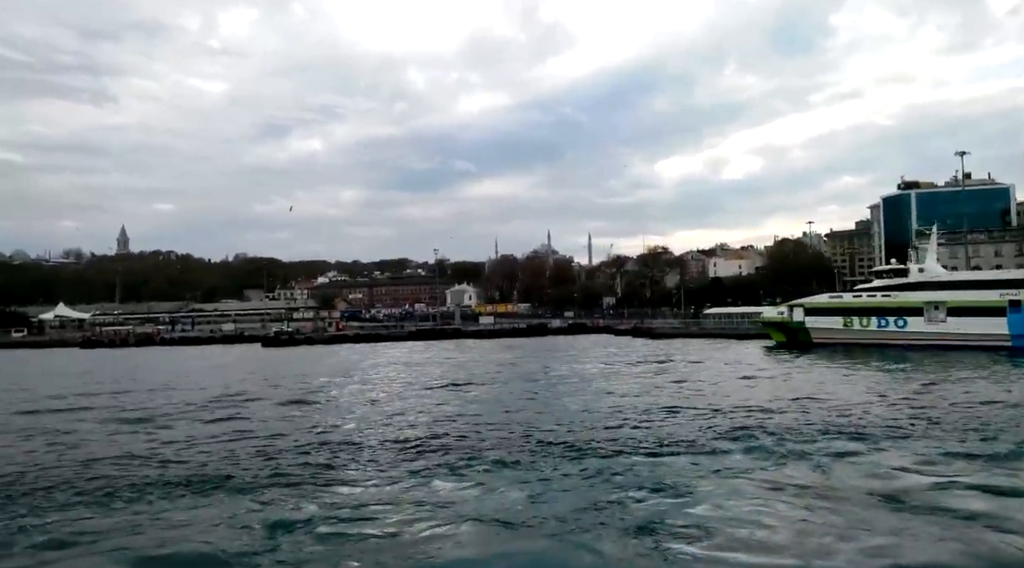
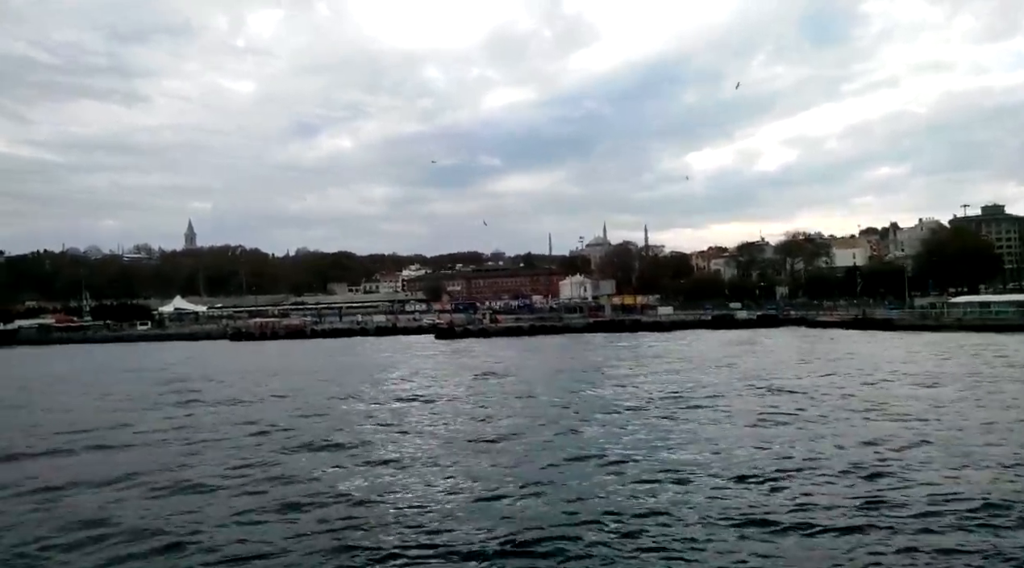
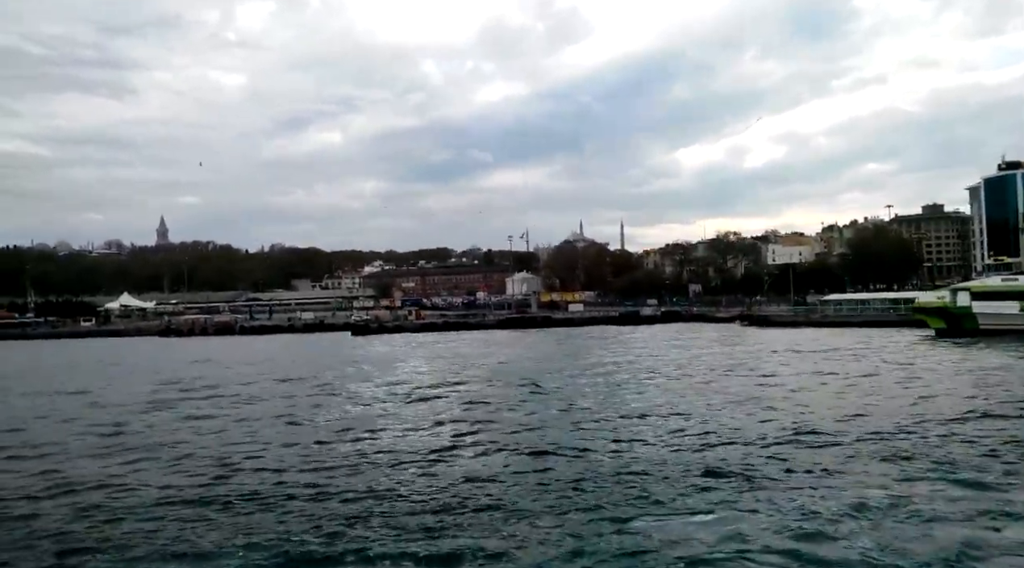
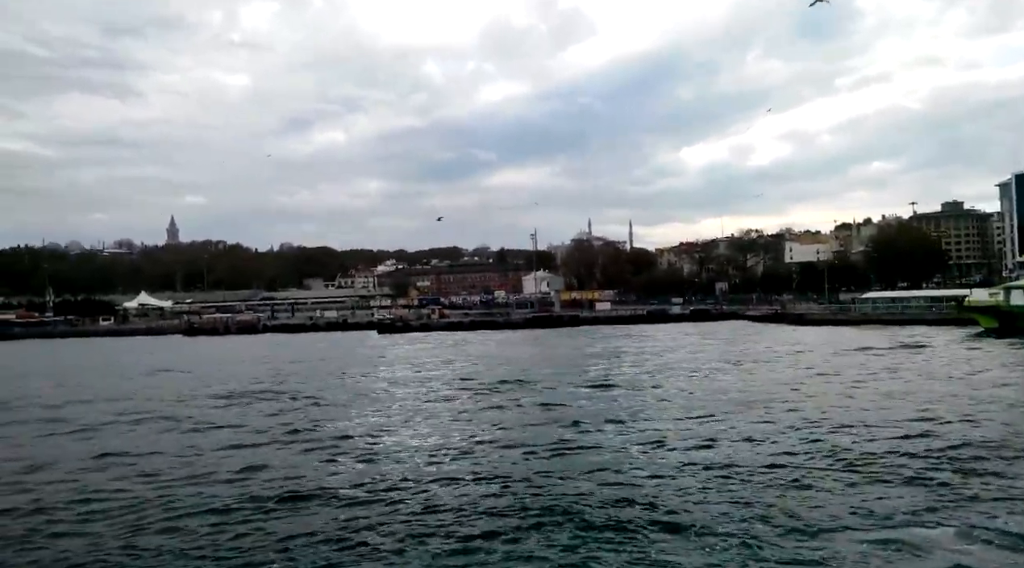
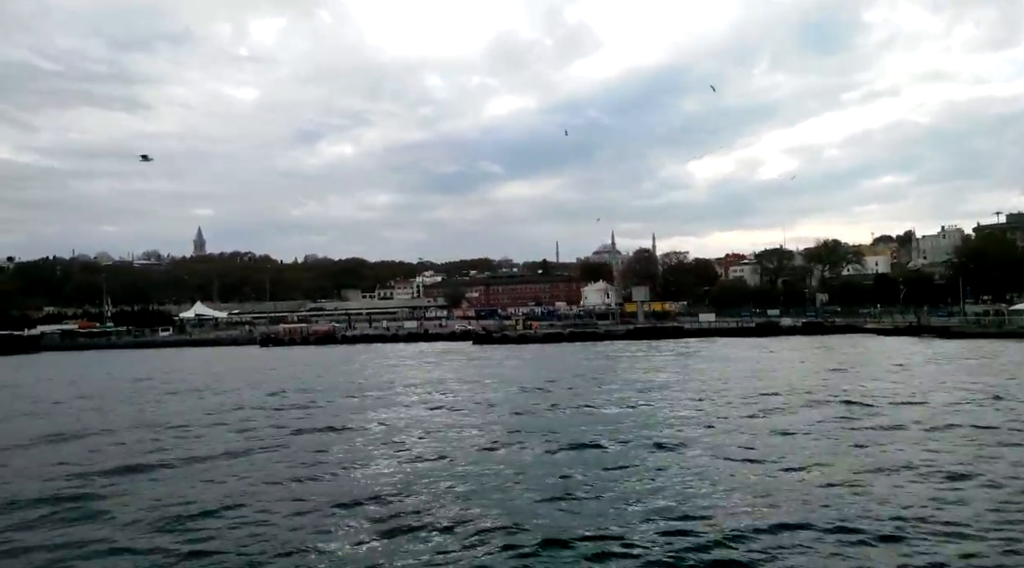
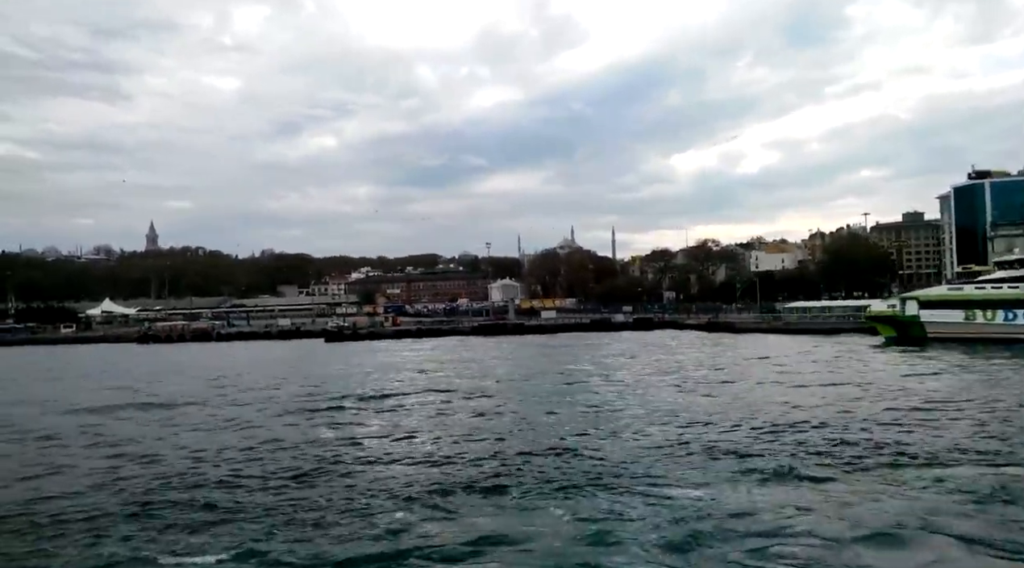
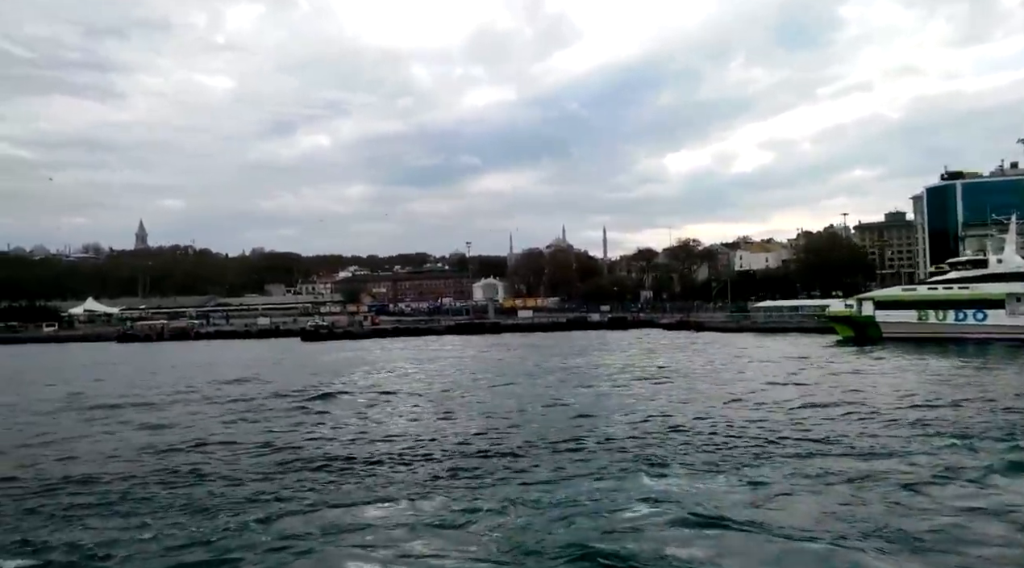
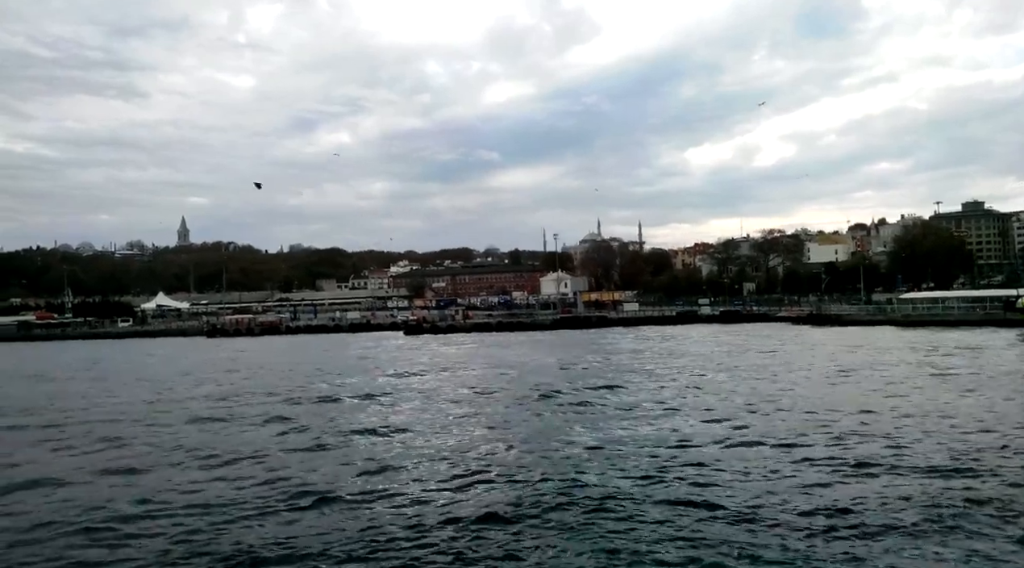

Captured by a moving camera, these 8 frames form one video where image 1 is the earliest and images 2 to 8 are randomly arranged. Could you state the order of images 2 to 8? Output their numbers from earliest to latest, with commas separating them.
7, 6, 3, 4, 8, 2, 5
